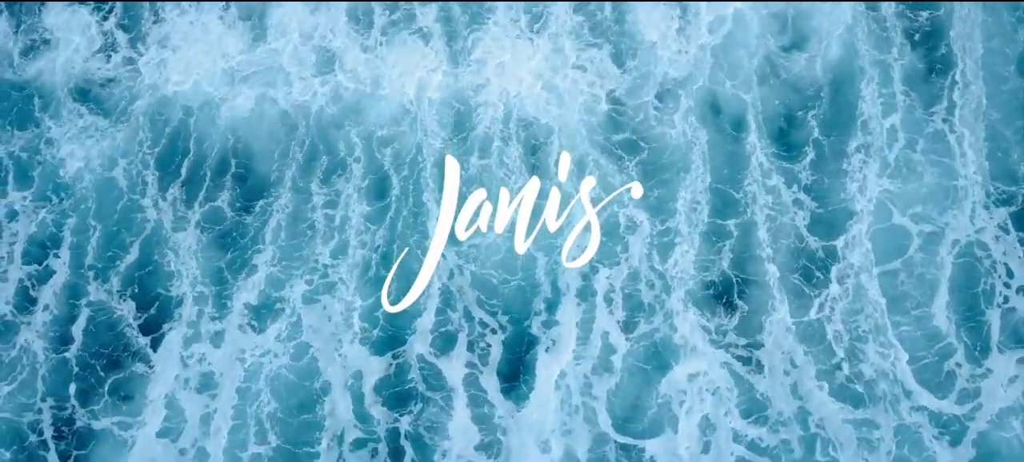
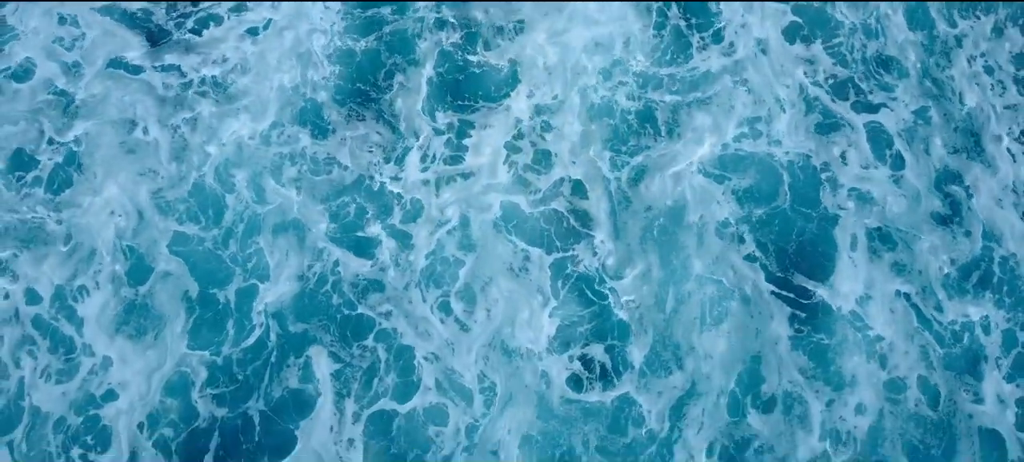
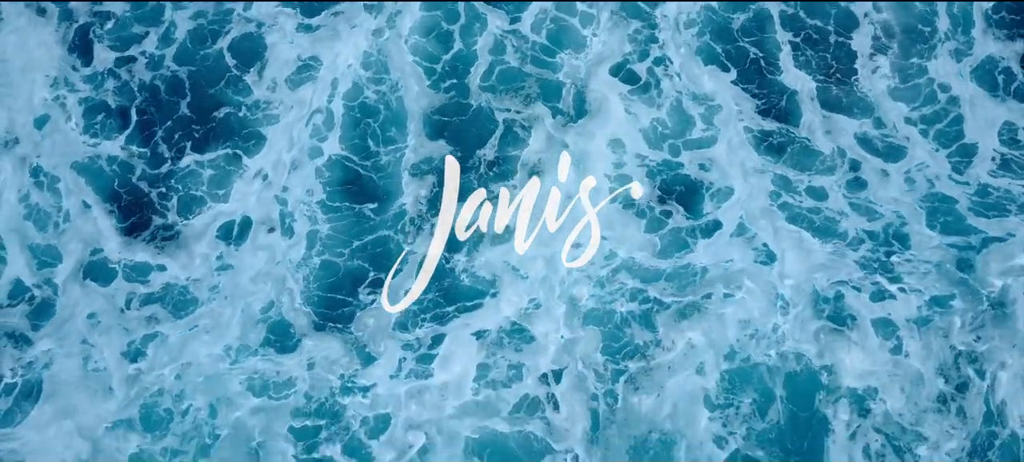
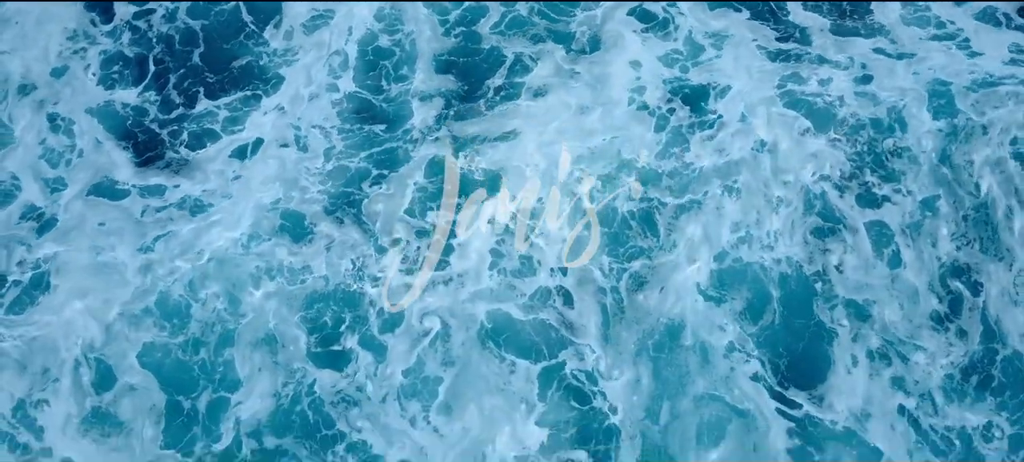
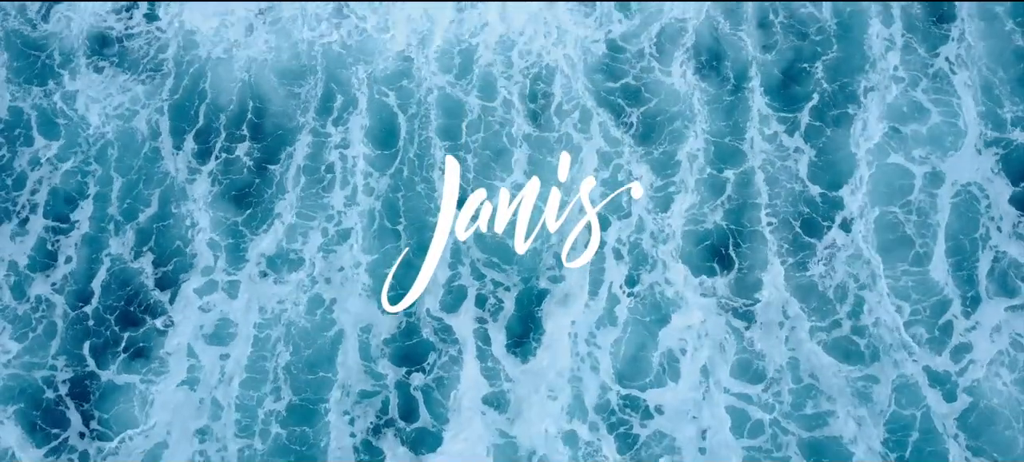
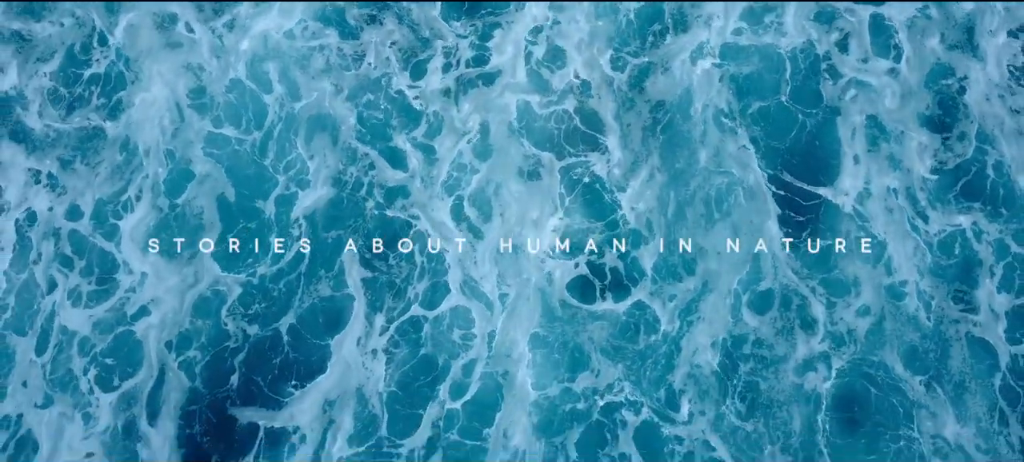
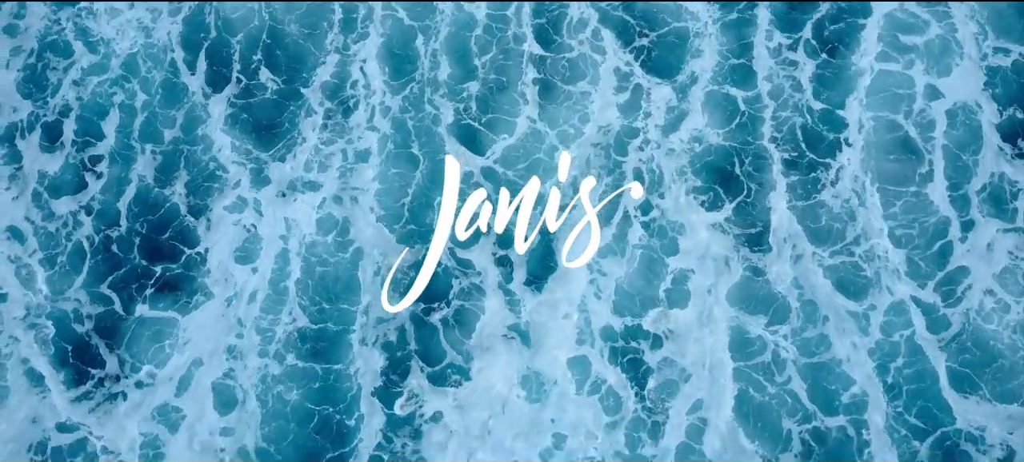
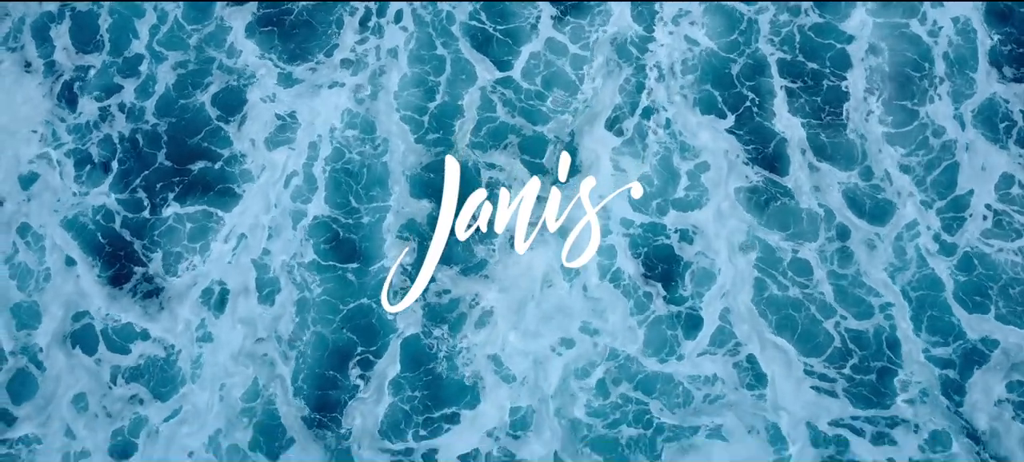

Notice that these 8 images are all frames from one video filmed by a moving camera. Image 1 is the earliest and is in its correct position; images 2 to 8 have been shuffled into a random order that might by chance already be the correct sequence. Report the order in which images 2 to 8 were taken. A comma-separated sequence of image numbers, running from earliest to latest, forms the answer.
5, 7, 8, 3, 4, 2, 6
